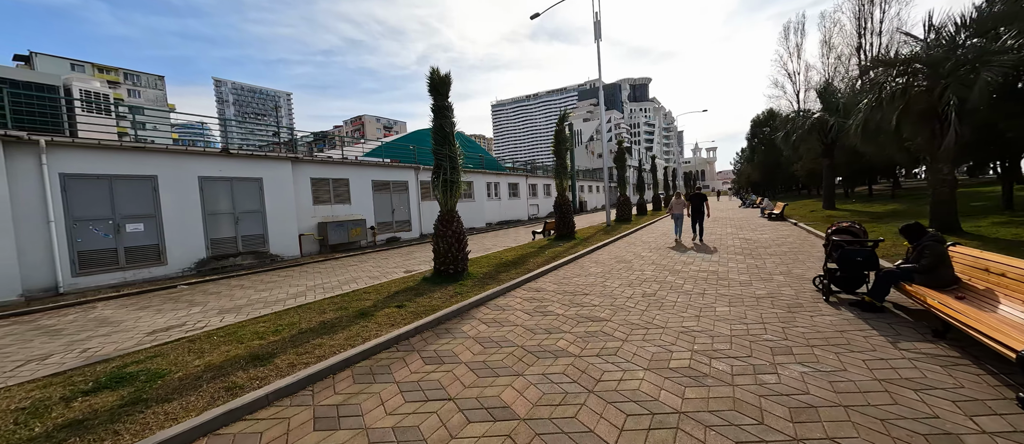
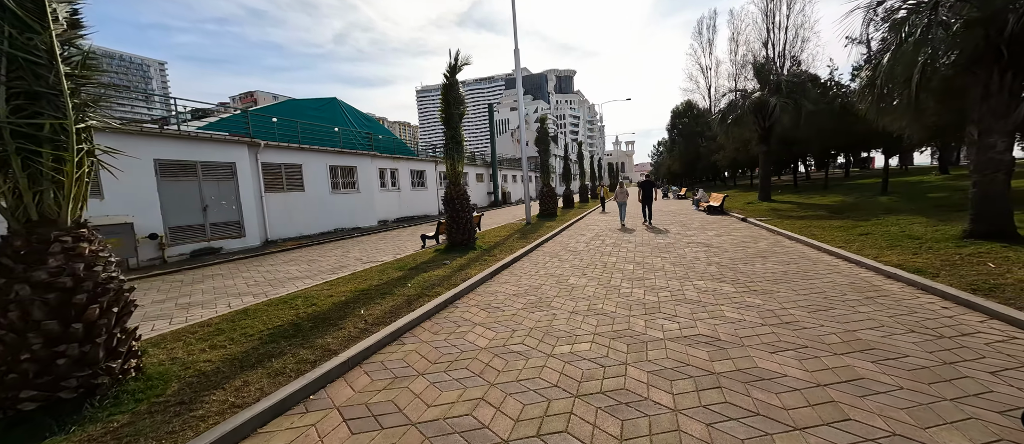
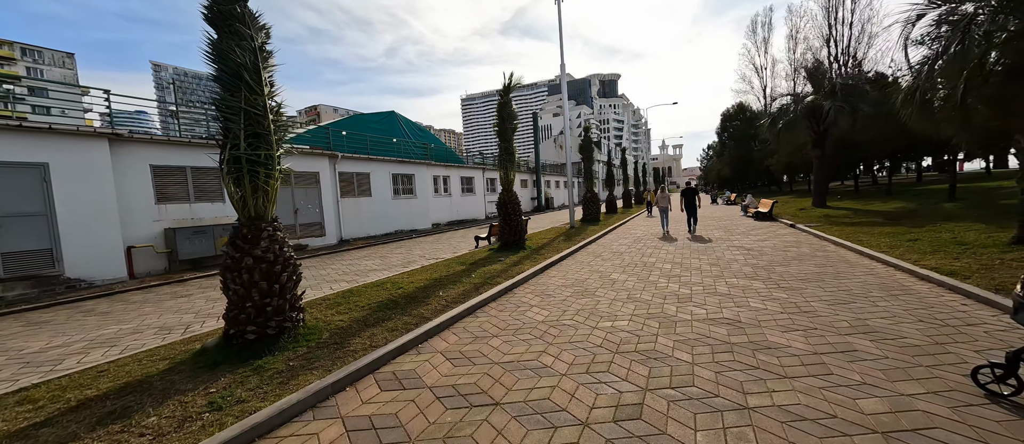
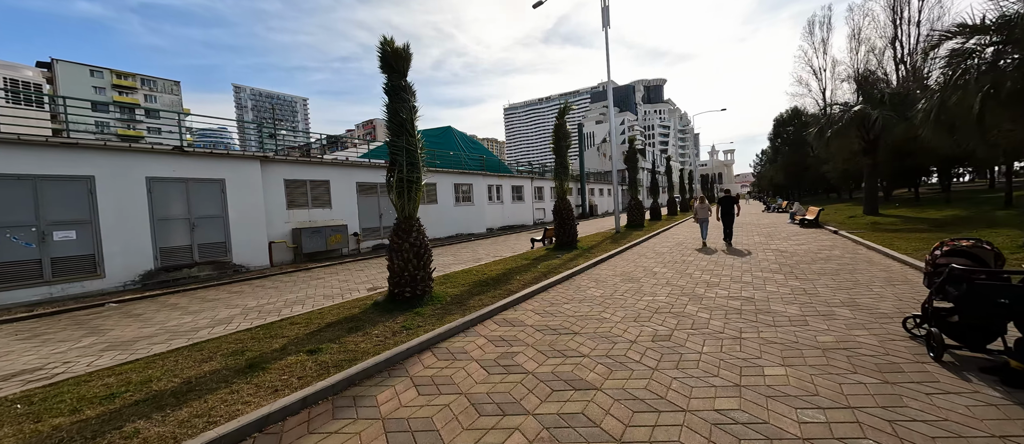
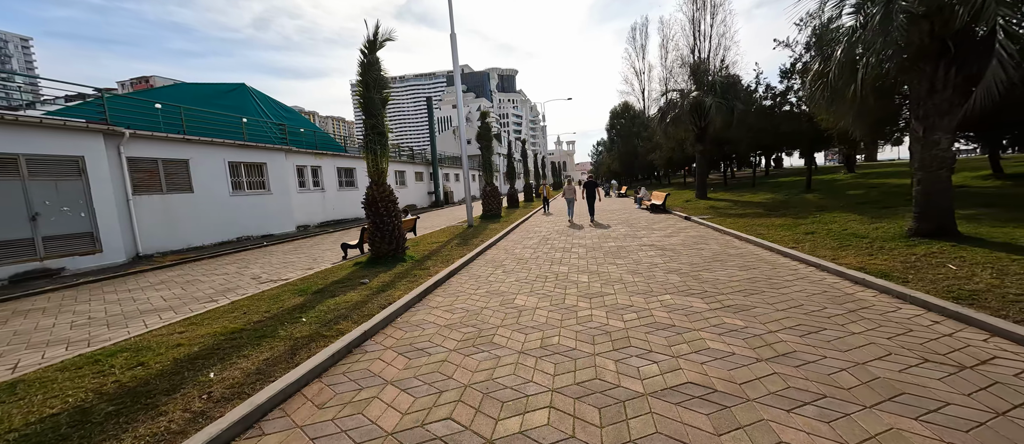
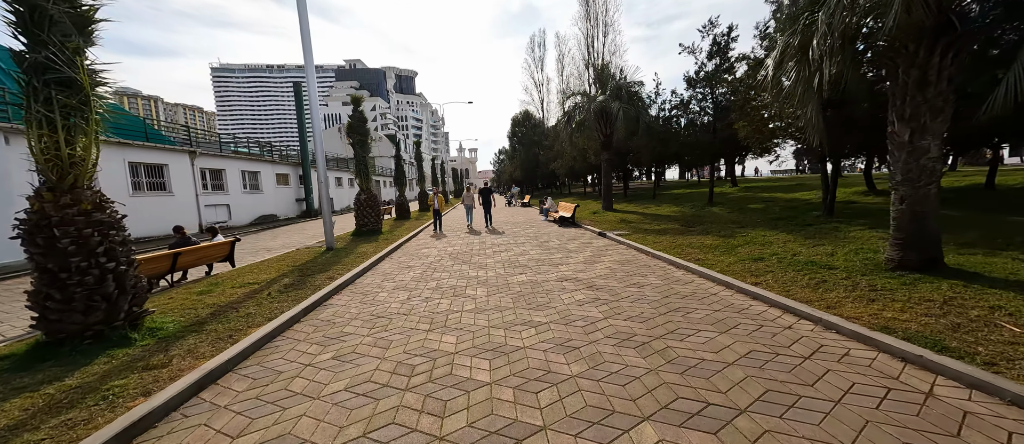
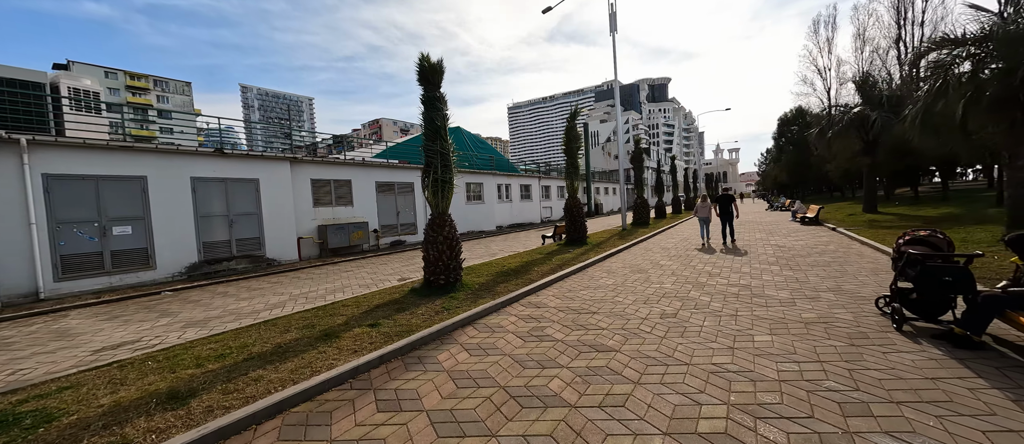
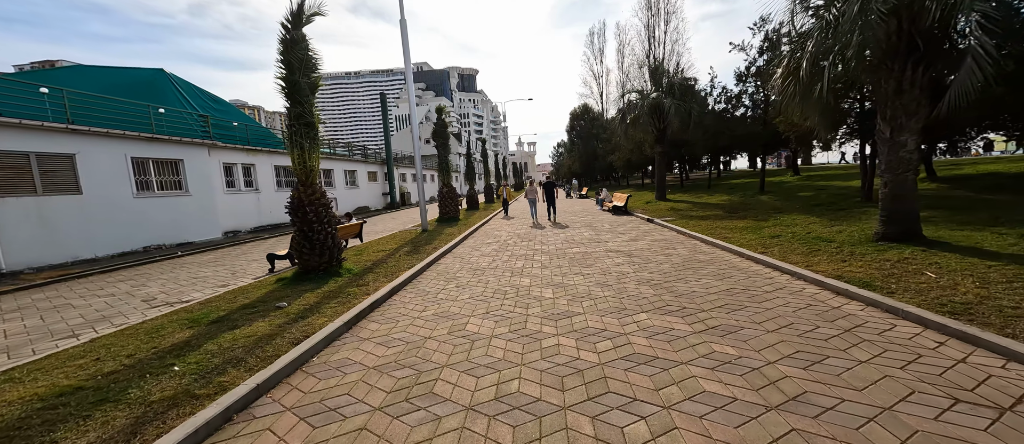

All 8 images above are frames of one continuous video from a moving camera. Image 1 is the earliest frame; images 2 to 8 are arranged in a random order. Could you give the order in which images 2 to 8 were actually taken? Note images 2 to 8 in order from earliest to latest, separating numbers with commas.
7, 4, 3, 2, 5, 8, 6
